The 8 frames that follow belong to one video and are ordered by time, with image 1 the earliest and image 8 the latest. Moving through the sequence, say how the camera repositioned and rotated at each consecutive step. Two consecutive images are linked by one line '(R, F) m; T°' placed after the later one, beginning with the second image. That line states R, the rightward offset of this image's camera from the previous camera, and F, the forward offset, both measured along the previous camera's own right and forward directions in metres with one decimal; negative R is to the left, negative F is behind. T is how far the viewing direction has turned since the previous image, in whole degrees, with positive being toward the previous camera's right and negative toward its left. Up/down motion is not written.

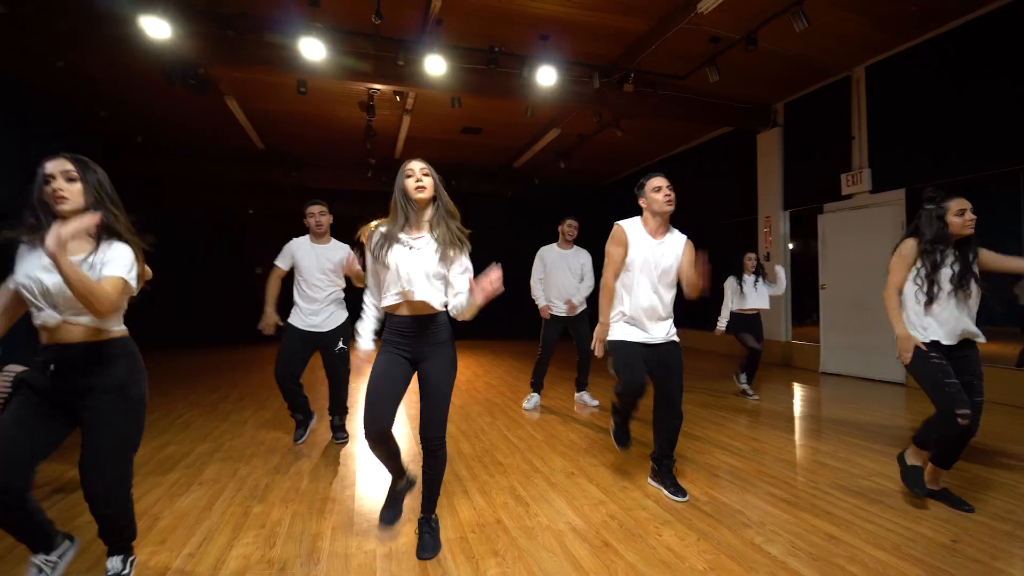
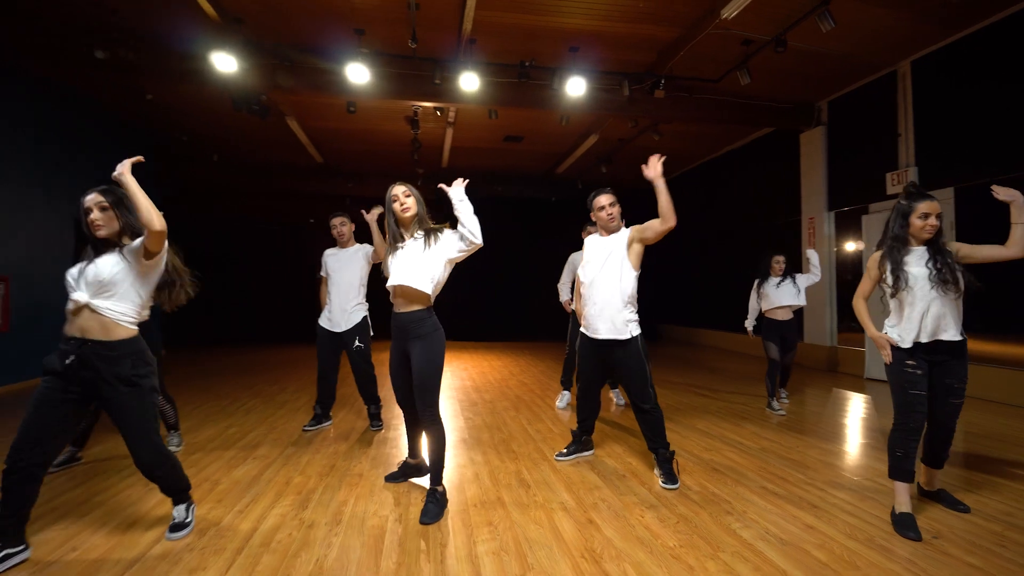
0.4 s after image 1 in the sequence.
(+0.3, -0.2) m; -6°
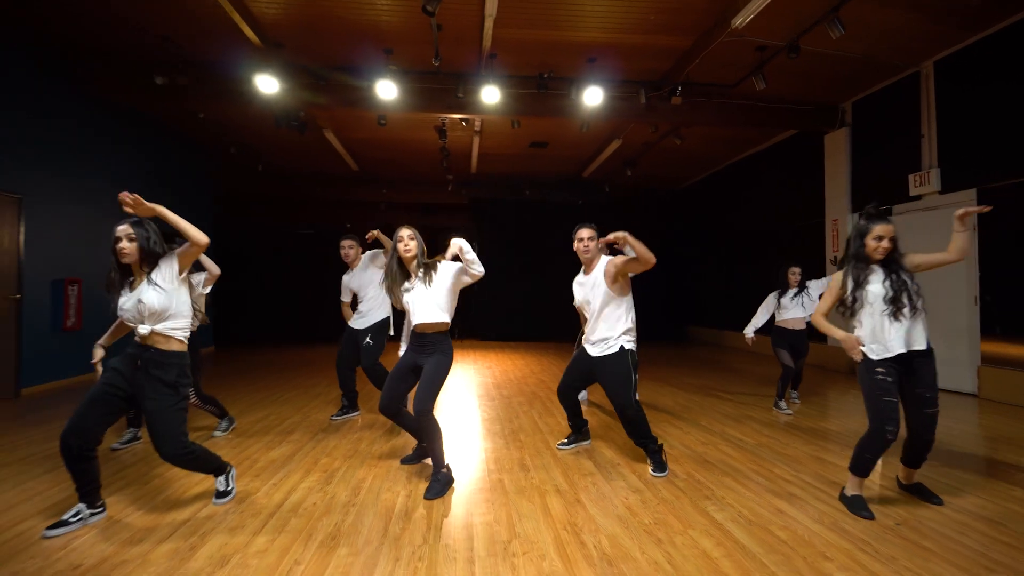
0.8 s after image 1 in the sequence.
(+0.2, -0.2) m; -4°
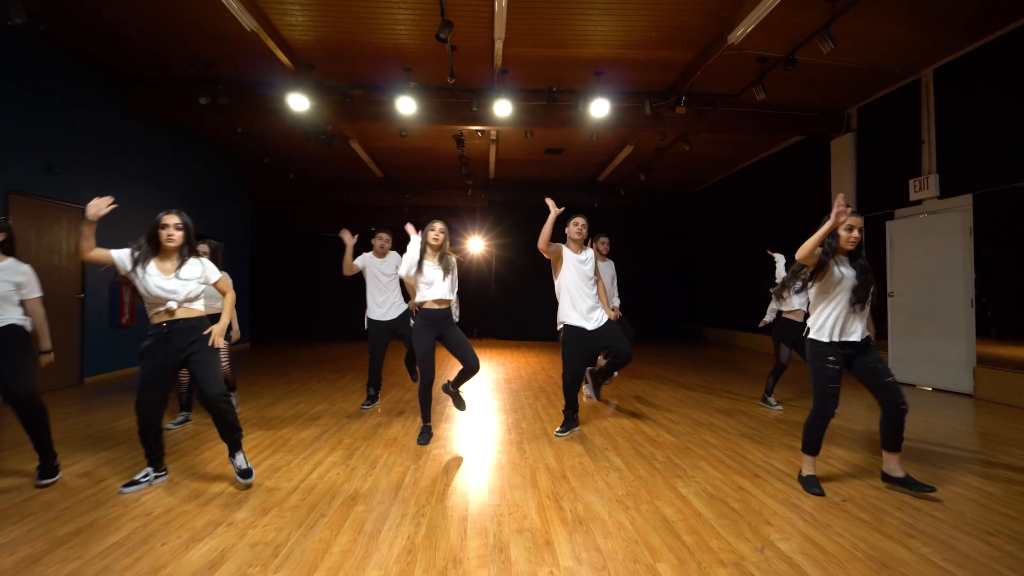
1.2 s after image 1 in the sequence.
(+0.2, -0.3) m; -3°
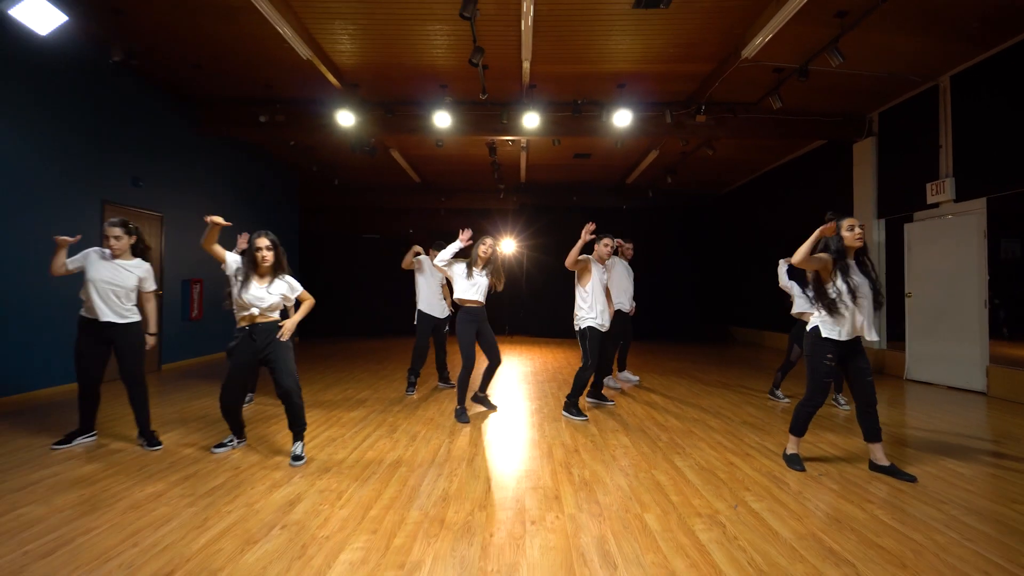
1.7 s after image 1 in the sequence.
(+0.1, -0.4) m; -4°
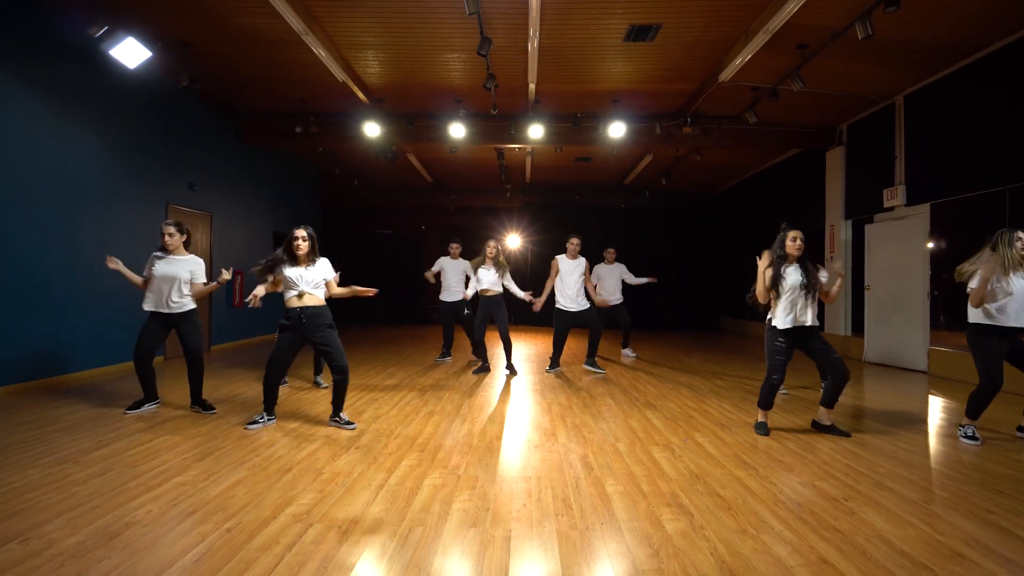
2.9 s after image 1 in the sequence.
(0.0, -0.7) m; 0°
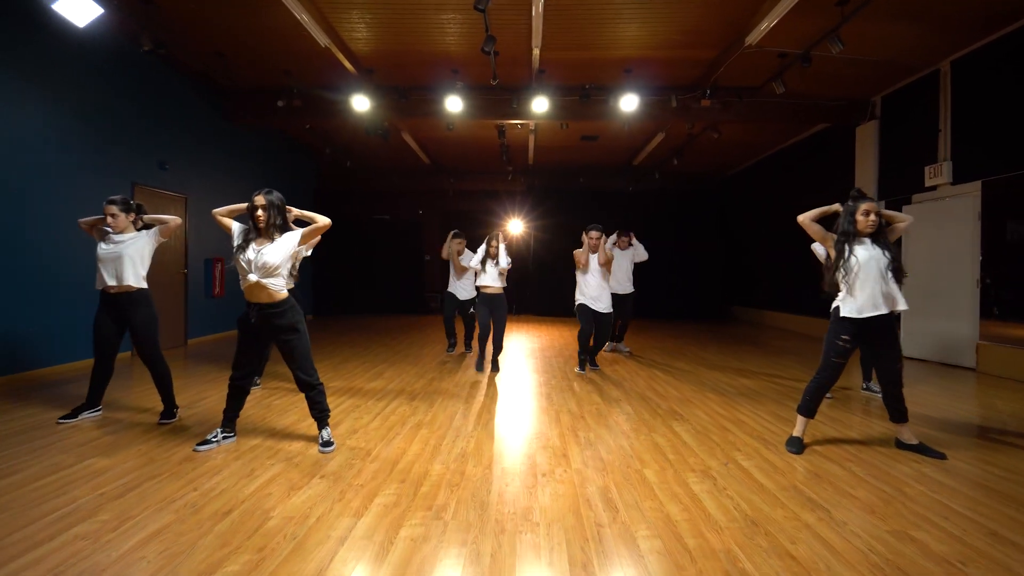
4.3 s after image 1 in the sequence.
(0.0, +0.5) m; 0°
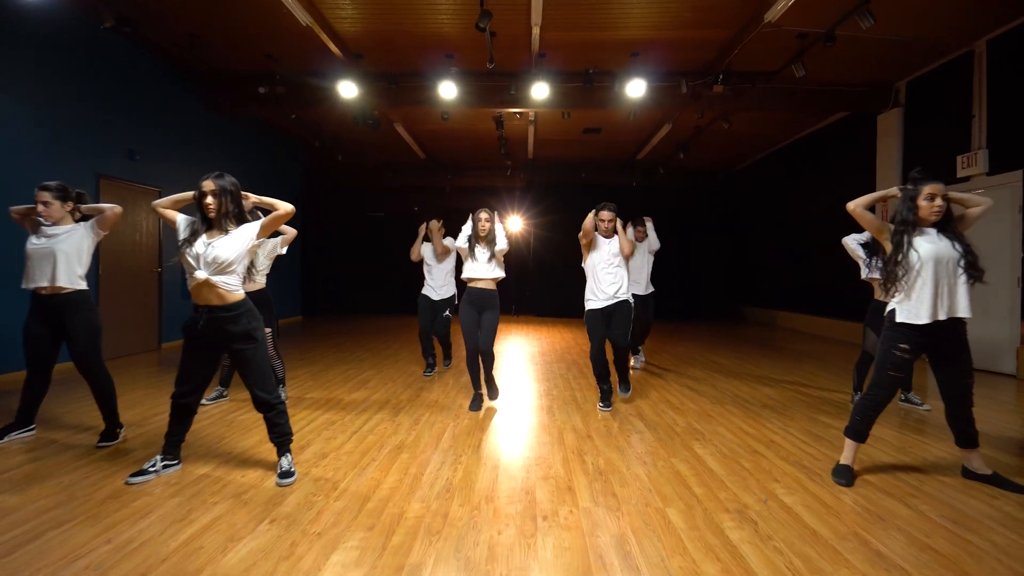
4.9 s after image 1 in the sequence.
(0.0, +0.4) m; 0°
